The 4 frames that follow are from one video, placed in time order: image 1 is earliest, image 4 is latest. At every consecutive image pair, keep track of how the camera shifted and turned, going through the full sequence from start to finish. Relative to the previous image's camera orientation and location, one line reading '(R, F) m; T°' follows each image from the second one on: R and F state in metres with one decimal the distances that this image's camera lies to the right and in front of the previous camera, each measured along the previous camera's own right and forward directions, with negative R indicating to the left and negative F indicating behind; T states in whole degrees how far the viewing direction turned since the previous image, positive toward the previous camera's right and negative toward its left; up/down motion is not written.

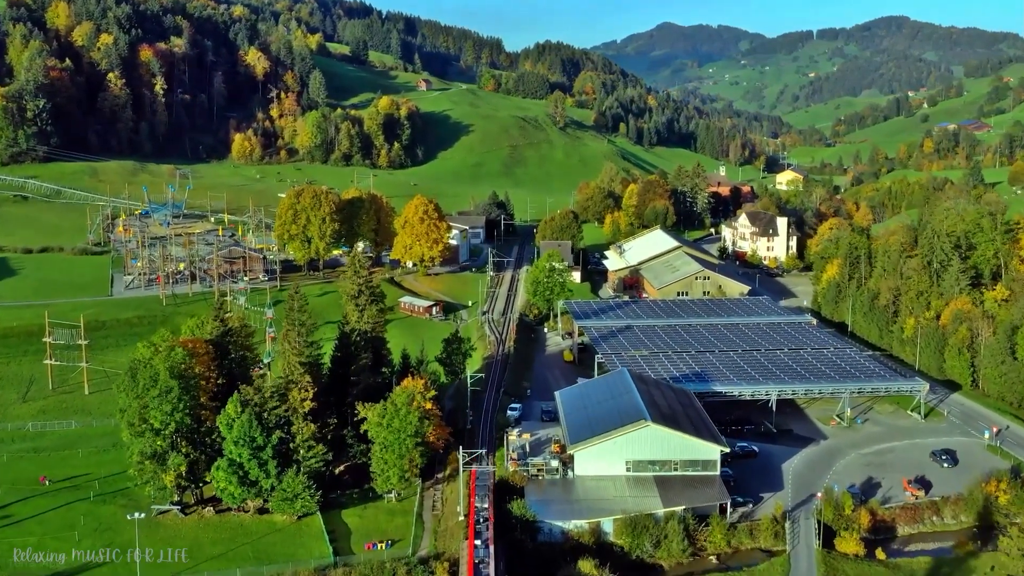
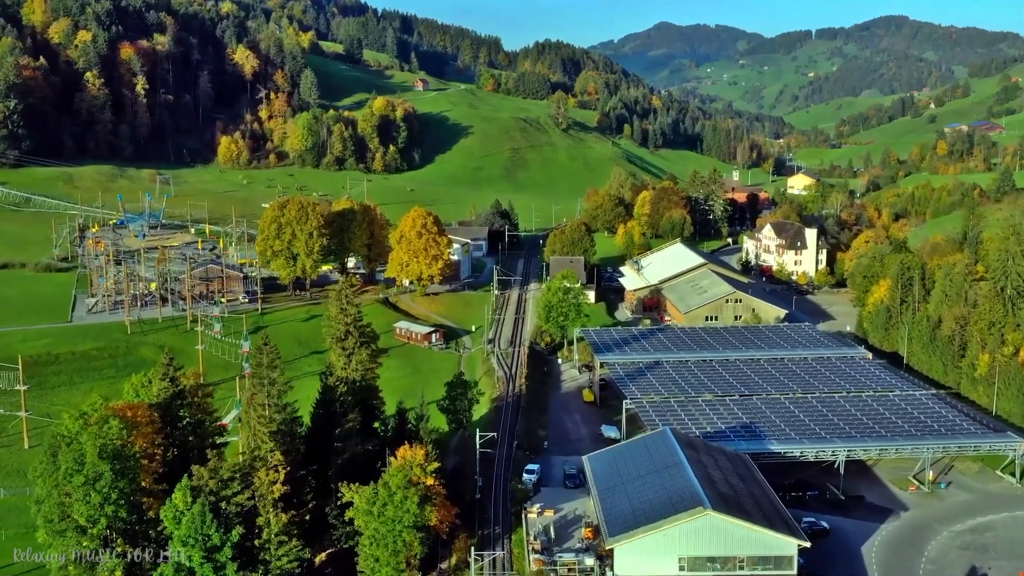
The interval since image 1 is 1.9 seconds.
(-0.8, +6.9) m; 0°
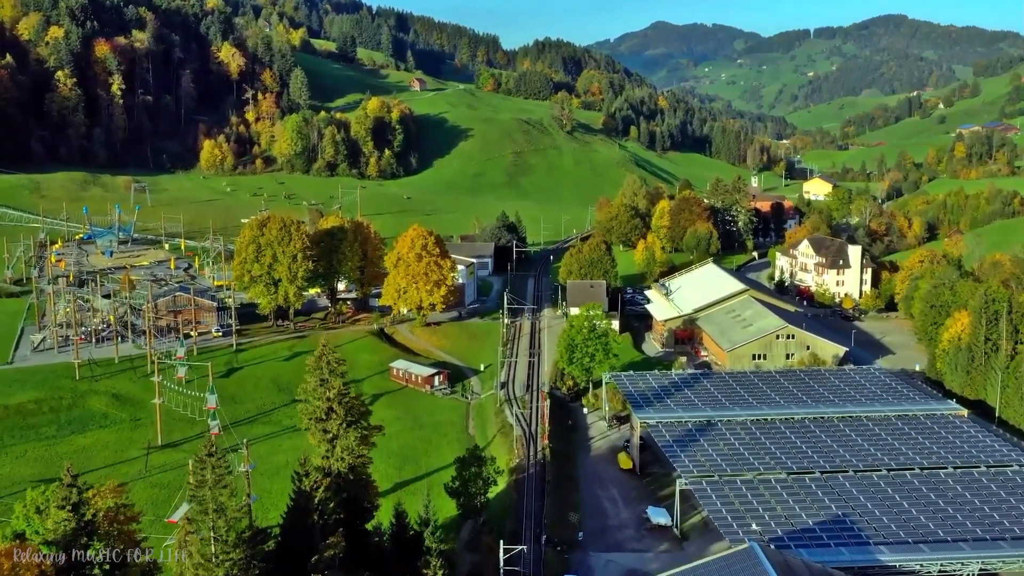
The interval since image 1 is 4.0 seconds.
(-1.2, +8.1) m; 0°
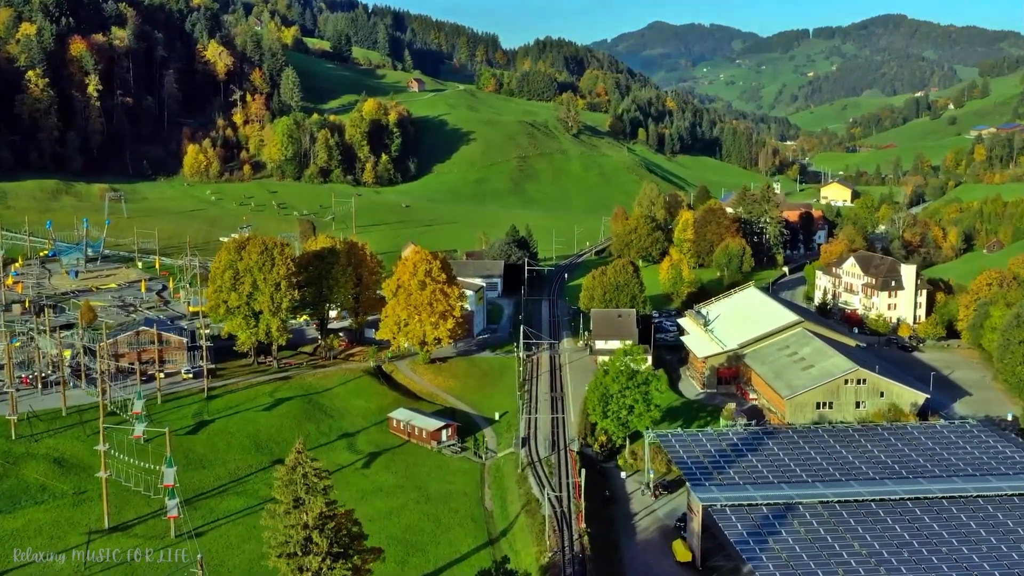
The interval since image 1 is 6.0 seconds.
(-1.2, +7.6) m; 0°
